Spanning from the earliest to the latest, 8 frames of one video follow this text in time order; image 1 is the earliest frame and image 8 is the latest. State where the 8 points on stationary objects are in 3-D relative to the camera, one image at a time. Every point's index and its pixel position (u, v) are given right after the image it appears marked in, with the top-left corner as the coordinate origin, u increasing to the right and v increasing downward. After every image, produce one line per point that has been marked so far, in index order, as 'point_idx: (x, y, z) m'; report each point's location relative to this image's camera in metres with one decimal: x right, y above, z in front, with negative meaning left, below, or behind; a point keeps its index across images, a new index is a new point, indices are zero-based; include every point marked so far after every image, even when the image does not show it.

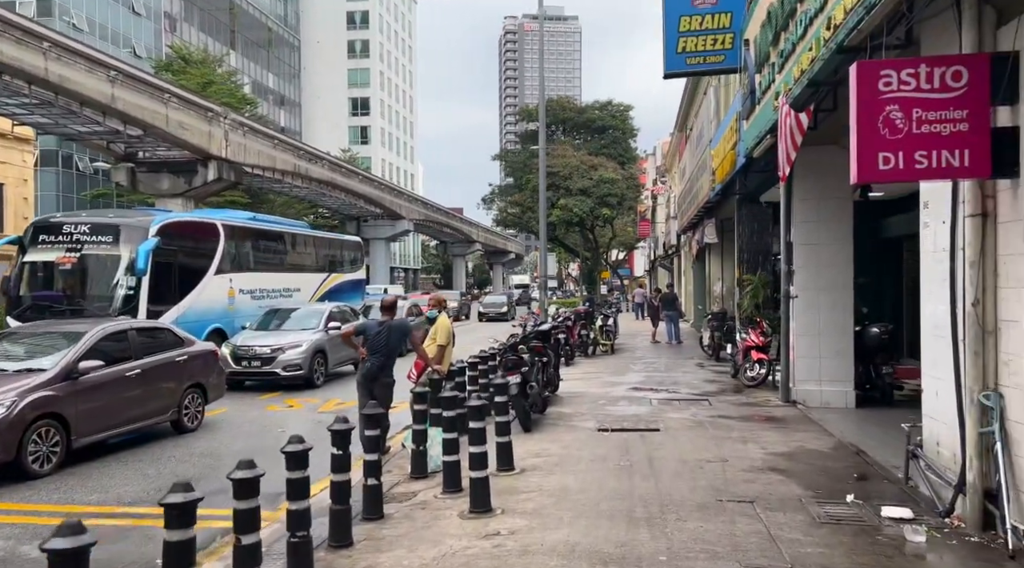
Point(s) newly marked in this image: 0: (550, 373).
0: (+0.6, -1.3, +12.1) m
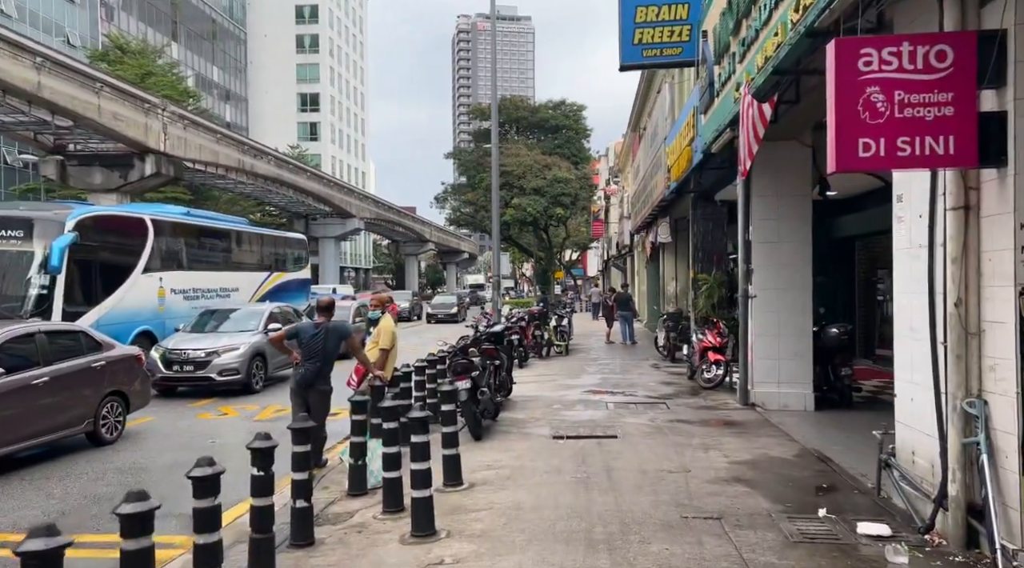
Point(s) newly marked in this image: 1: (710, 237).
0: (-0.1, -1.3, +11.6) m
1: (+4.4, +1.1, +18.3) m
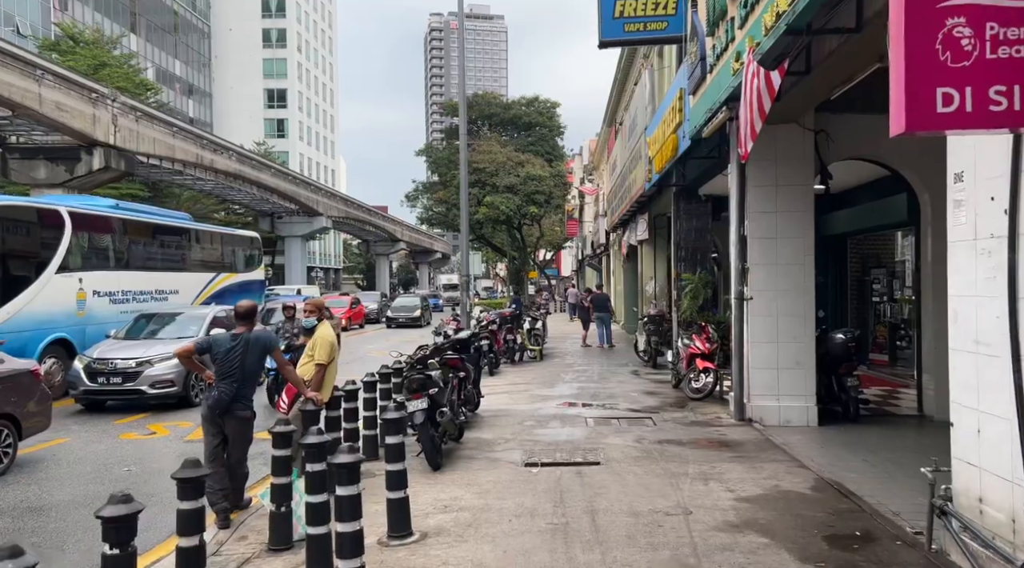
0: (-0.6, -1.3, +10.2) m
1: (+3.7, +1.1, +17.1) m
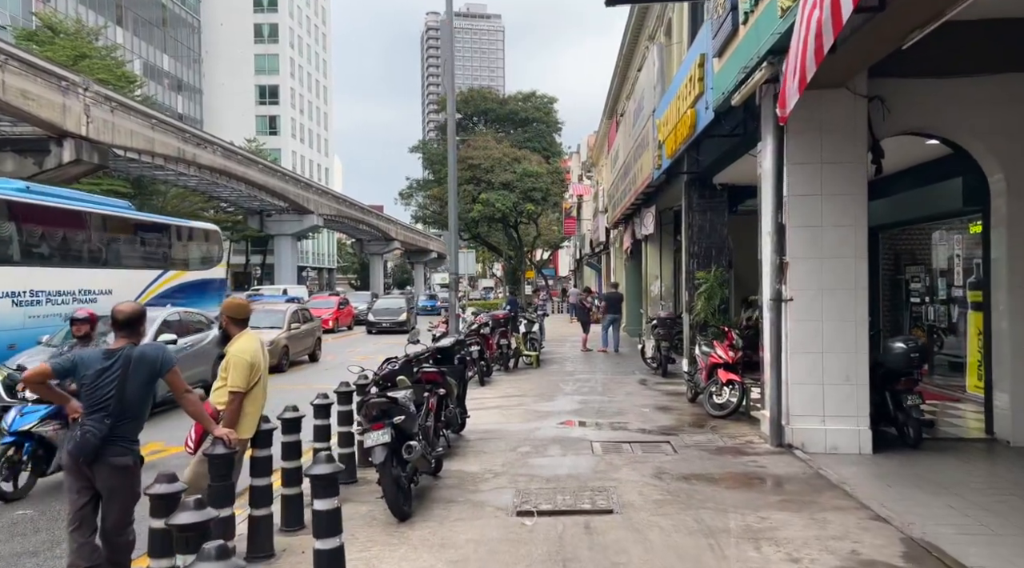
0: (-0.6, -1.3, +8.5) m
1: (+3.6, +1.1, +15.3) m
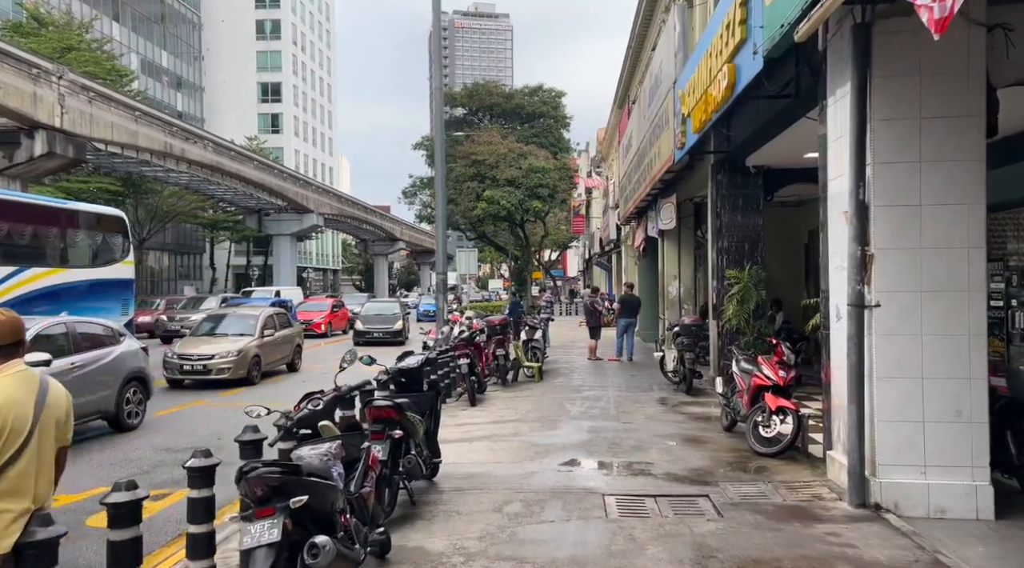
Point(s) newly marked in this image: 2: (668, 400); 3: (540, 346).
0: (-0.8, -1.3, +6.2) m
1: (+3.6, +1.1, +13.0) m
2: (+2.3, -1.7, +12.1) m
3: (+0.5, -1.2, +15.9) m
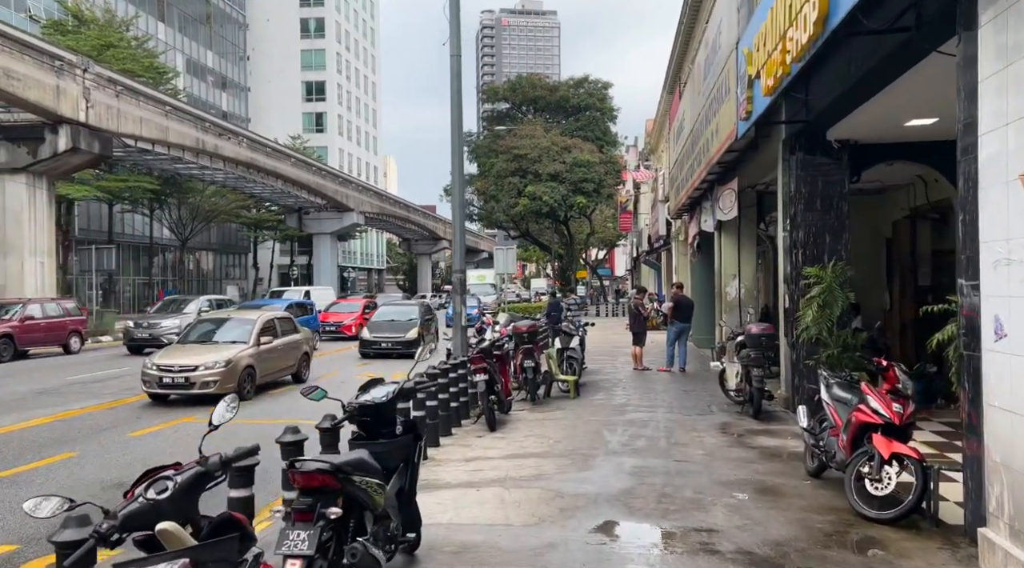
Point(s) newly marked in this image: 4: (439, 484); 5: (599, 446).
0: (-0.8, -1.3, +4.1) m
1: (+3.9, +1.1, +10.7) m
2: (+2.6, -1.7, +9.8) m
3: (+1.1, -1.2, +13.7) m
4: (-0.7, -1.8, +7.5) m
5: (+0.9, -1.7, +8.8) m
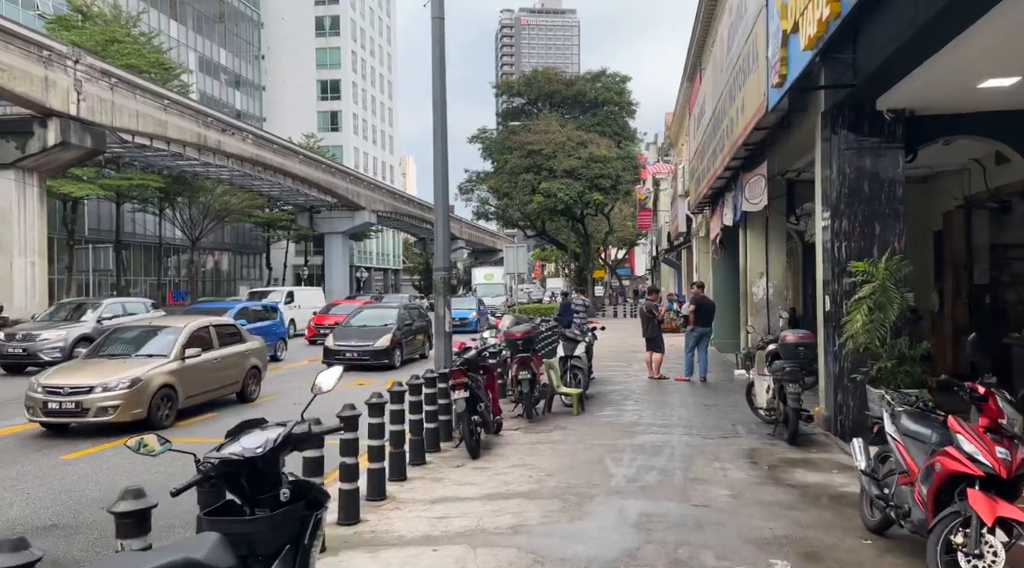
0: (-1.1, -1.3, +2.5) m
1: (+3.8, +1.1, +8.9) m
2: (+2.4, -1.7, +8.1) m
3: (+1.0, -1.2, +12.0) m
4: (-0.9, -1.8, +5.8) m
5: (+0.7, -1.7, +7.2) m
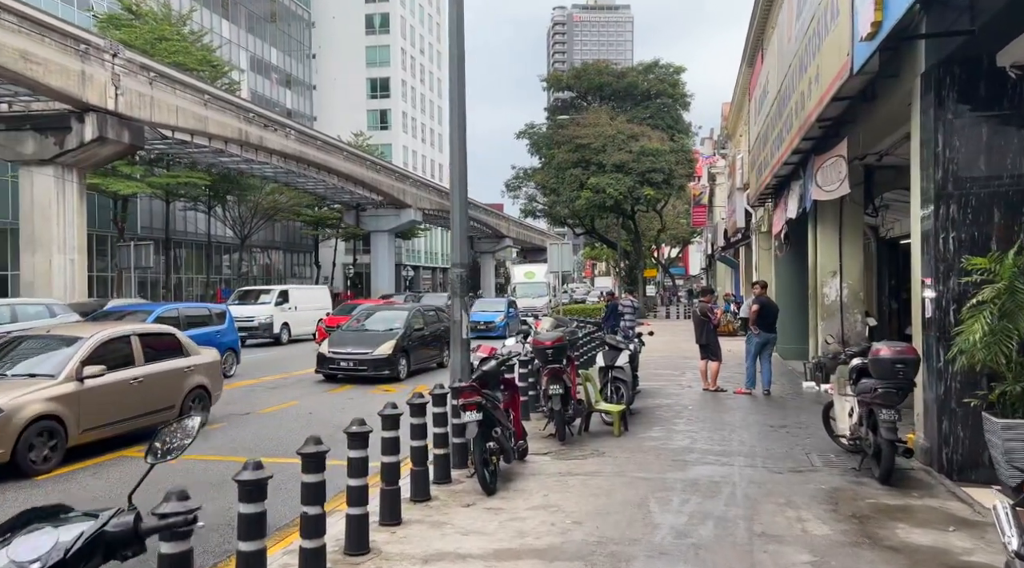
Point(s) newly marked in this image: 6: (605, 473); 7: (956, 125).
0: (-1.2, -1.3, +1.0) m
1: (+4.0, +1.1, +7.2) m
2: (+2.6, -1.7, +6.4) m
3: (+1.5, -1.2, +10.4) m
4: (-0.8, -1.8, +4.4) m
5: (+0.8, -1.7, +5.6) m
6: (+0.9, -1.8, +7.6) m
7: (+3.9, +1.4, +7.3) m
